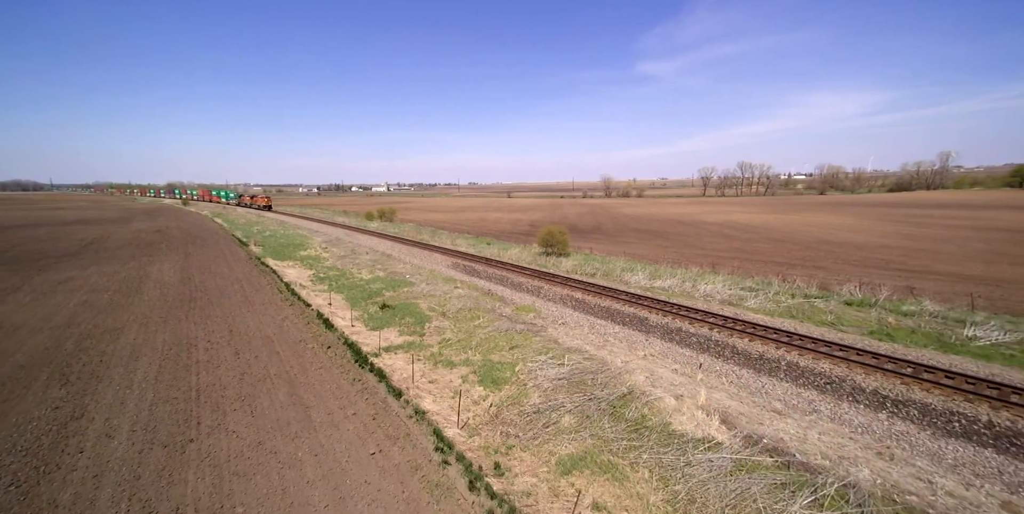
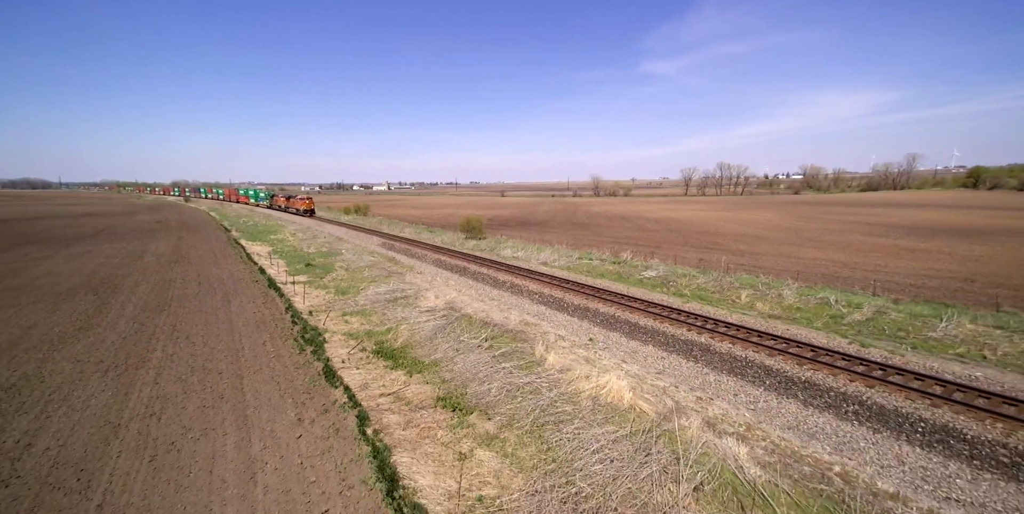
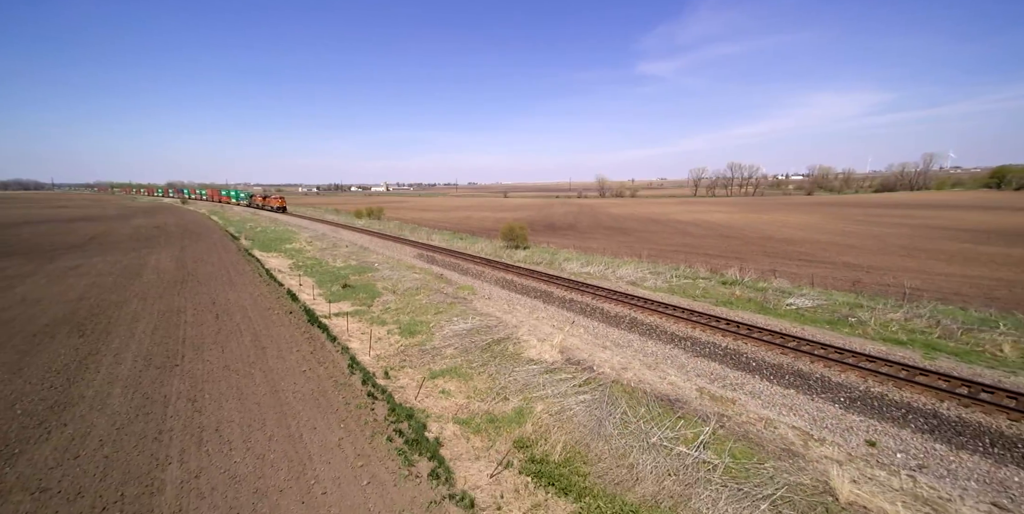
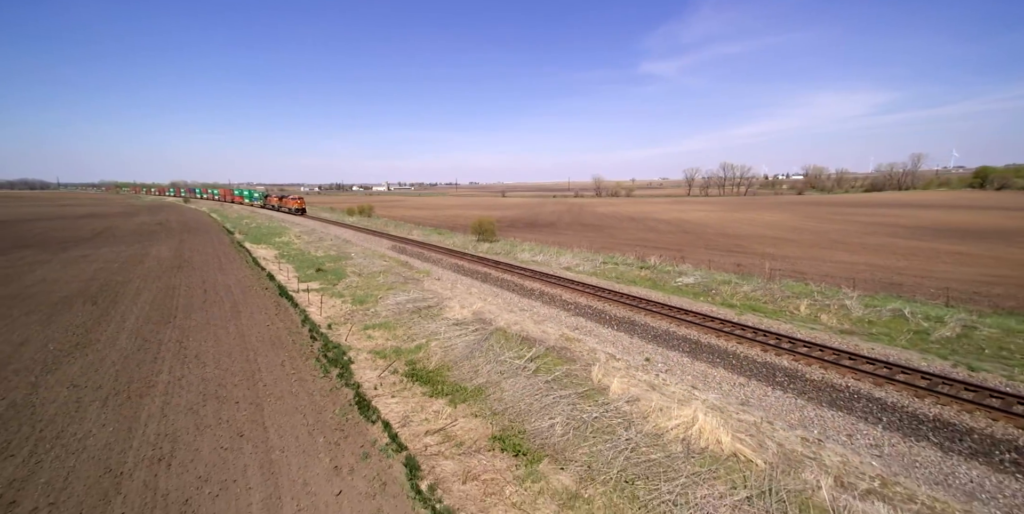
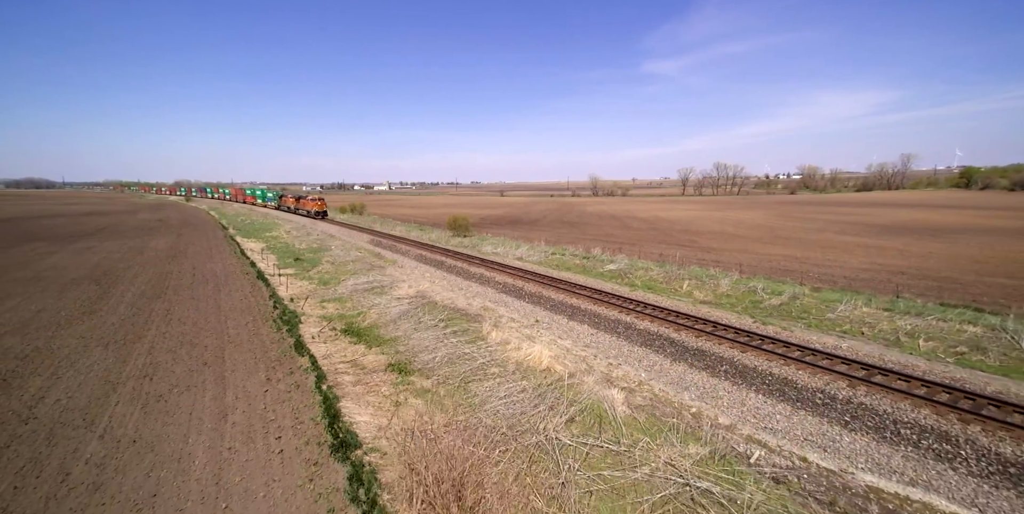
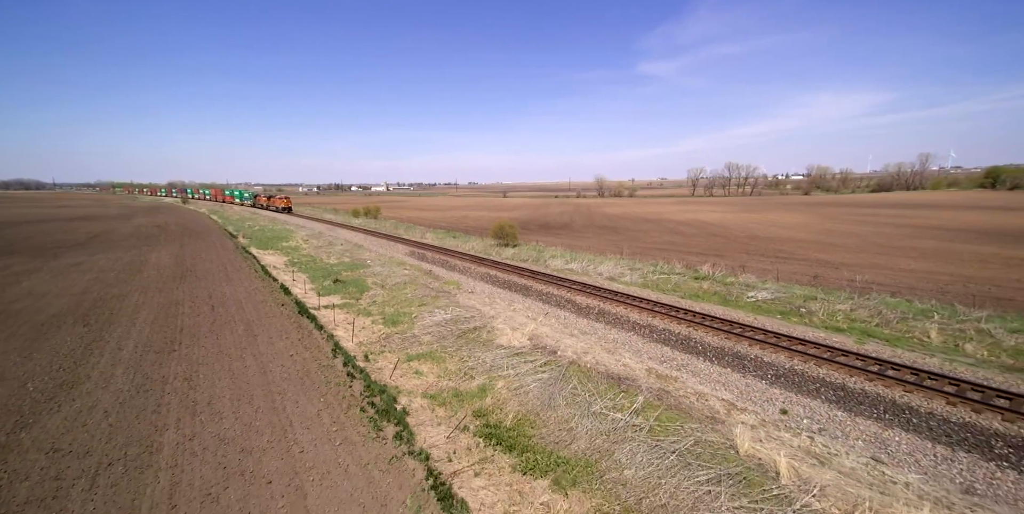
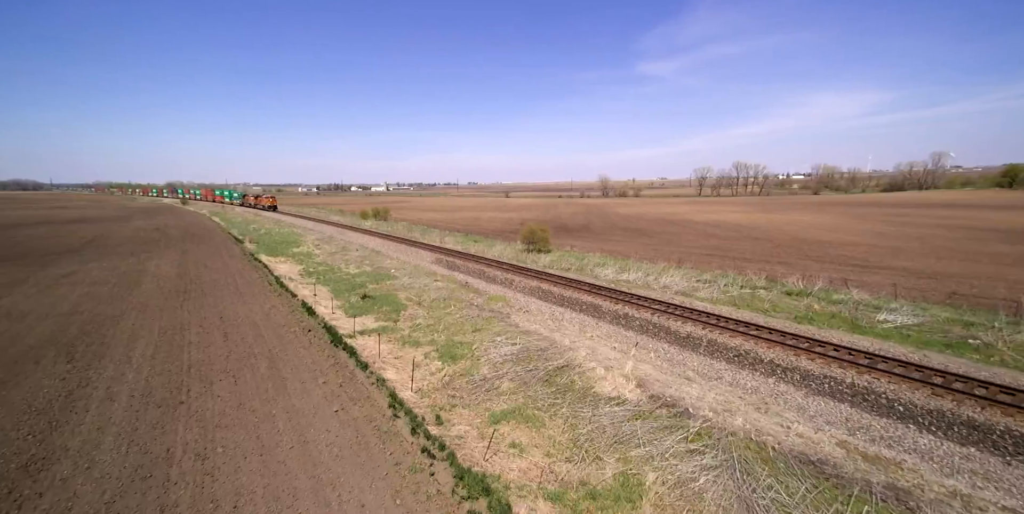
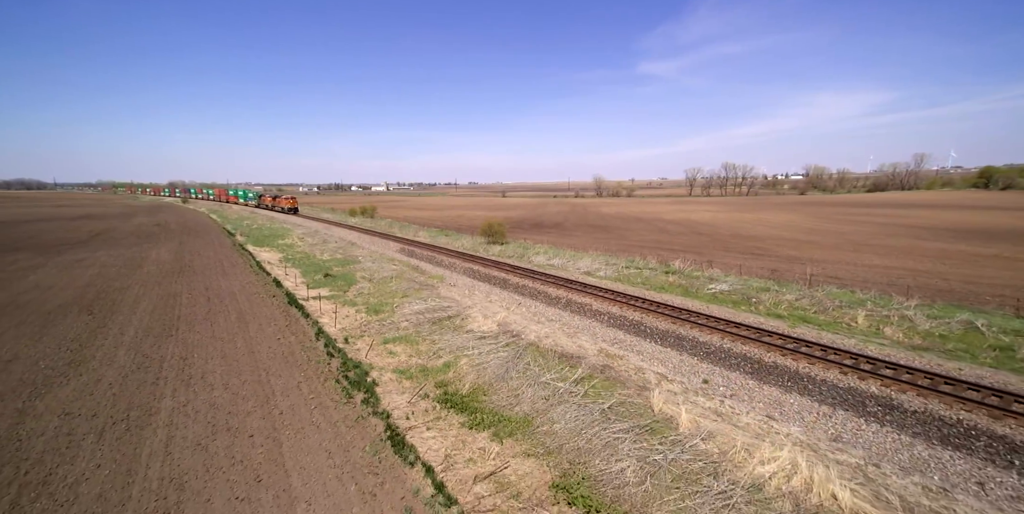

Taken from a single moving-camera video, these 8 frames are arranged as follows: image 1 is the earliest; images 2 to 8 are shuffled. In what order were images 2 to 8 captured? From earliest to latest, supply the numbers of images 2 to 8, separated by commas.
7, 3, 6, 8, 4, 2, 5
